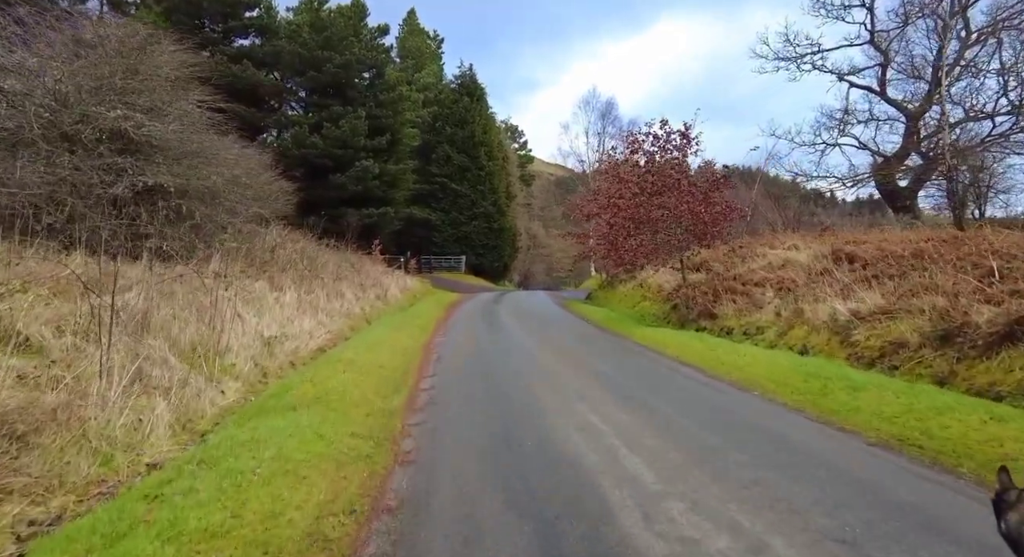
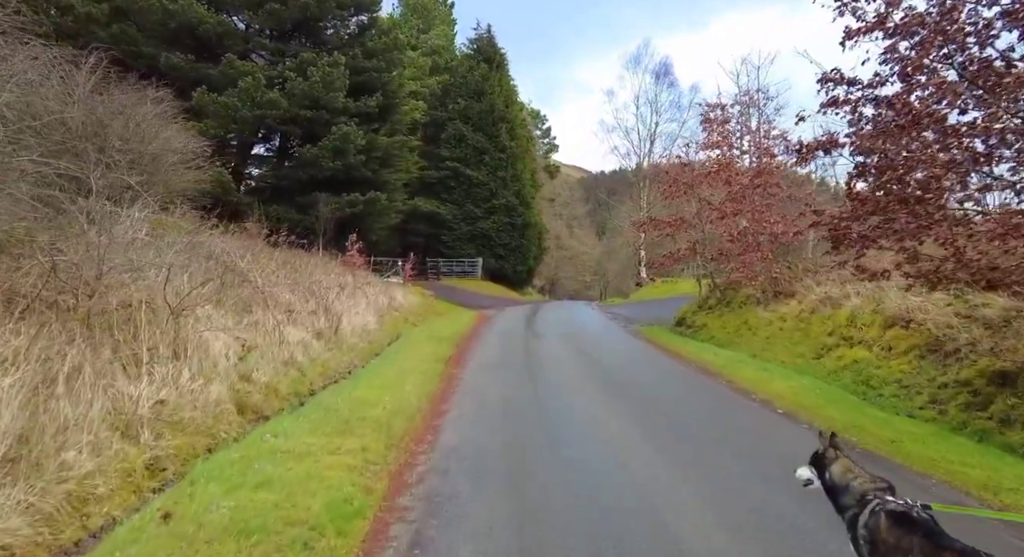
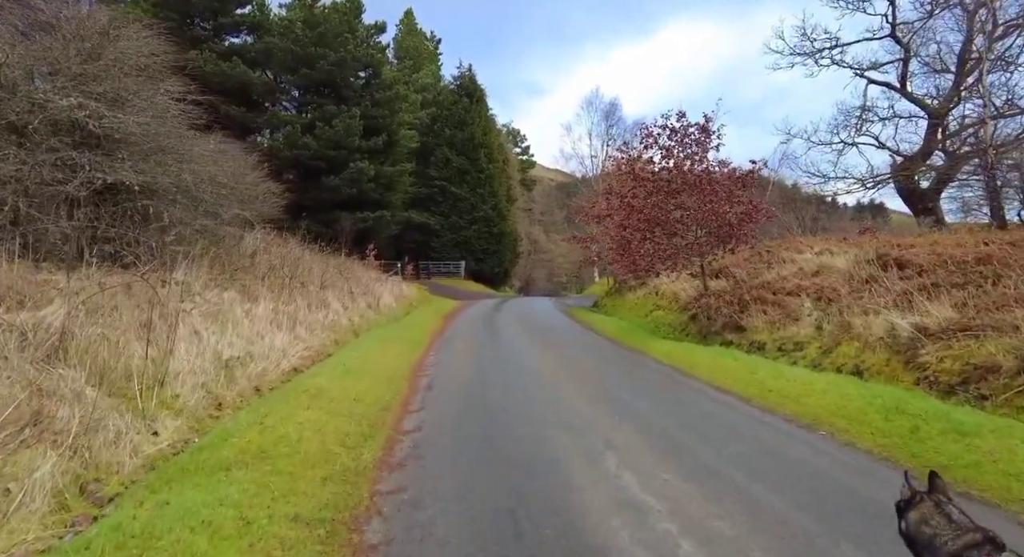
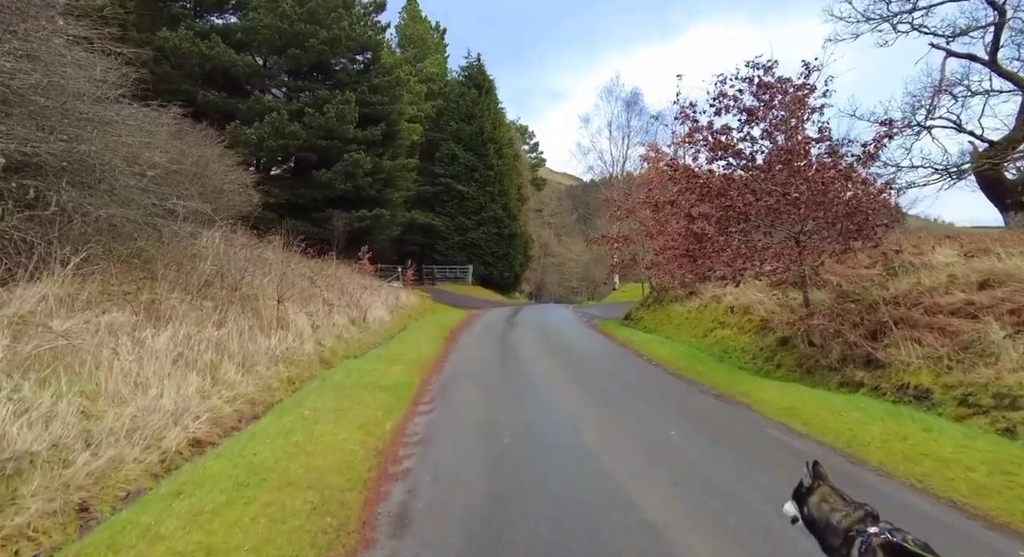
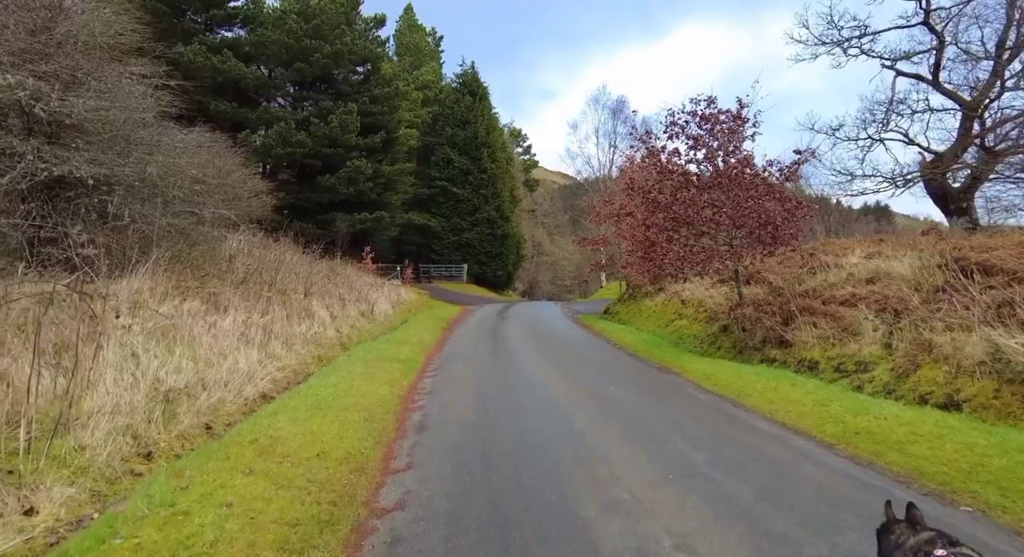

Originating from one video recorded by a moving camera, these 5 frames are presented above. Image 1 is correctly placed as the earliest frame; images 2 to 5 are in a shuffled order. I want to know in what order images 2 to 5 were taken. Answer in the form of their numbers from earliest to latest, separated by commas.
3, 5, 4, 2
